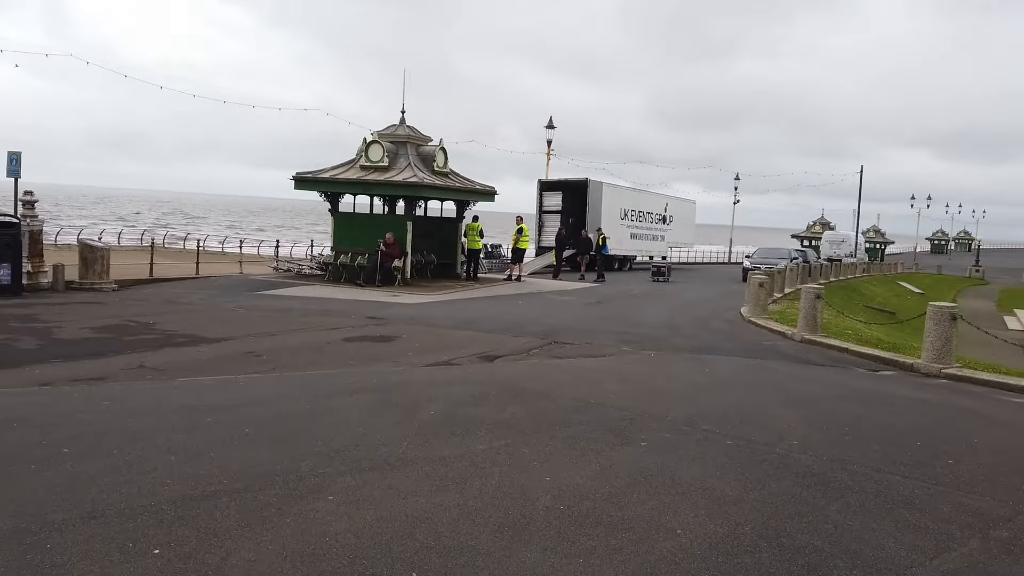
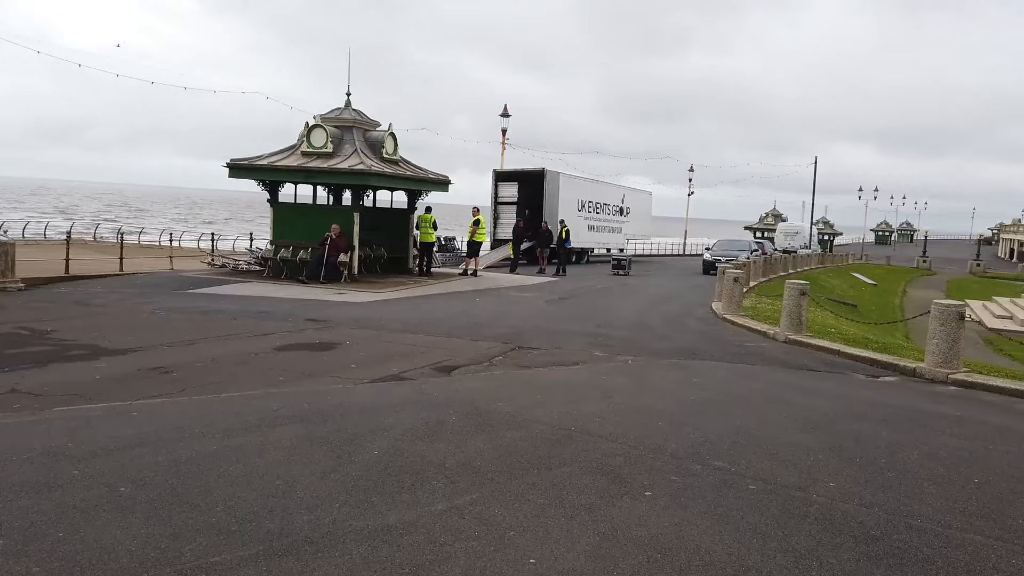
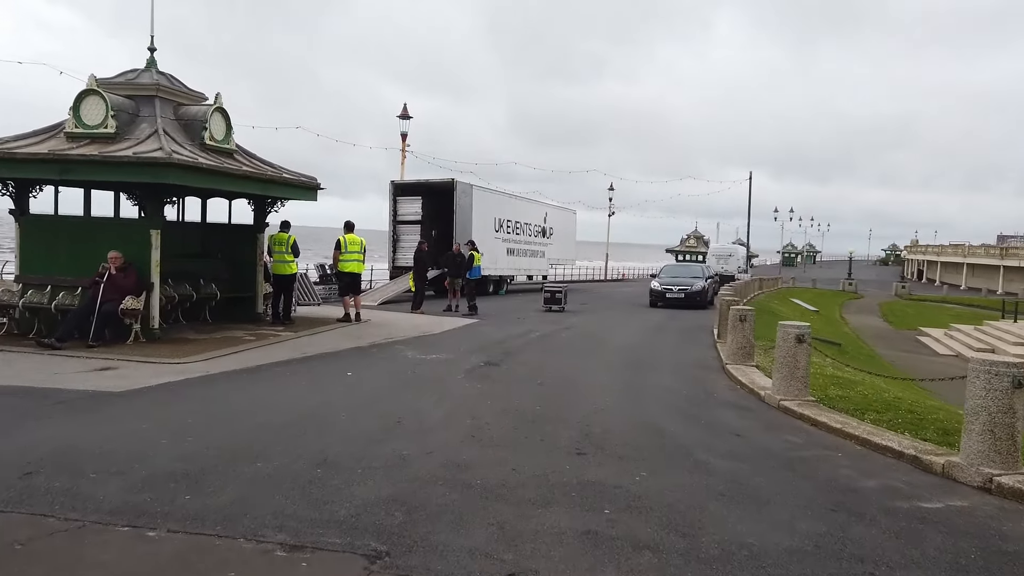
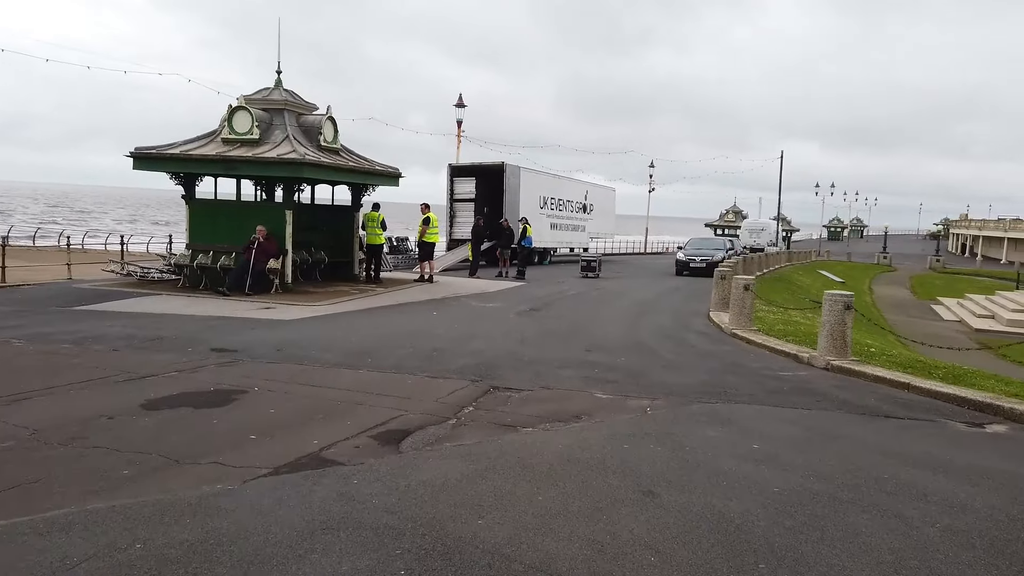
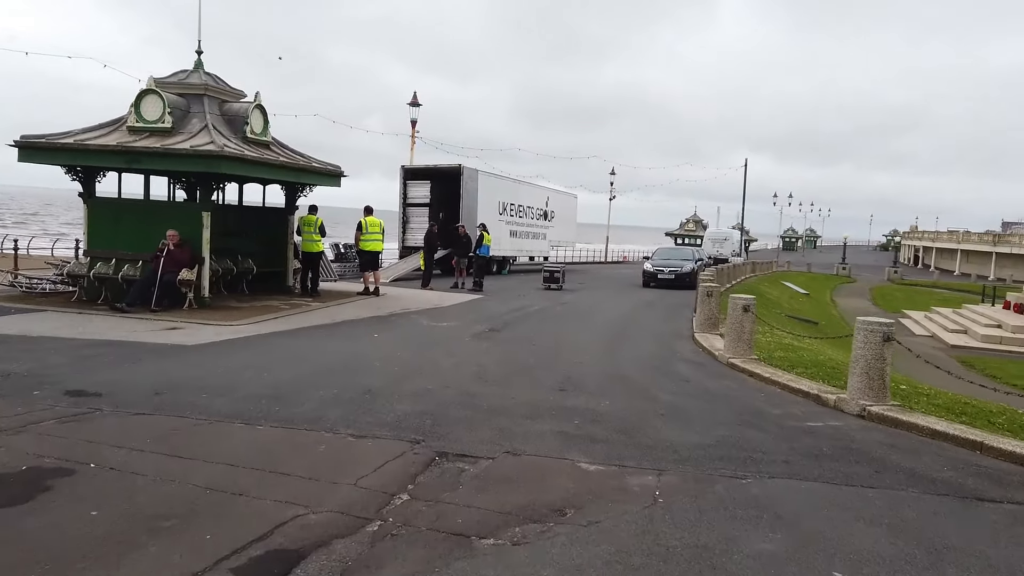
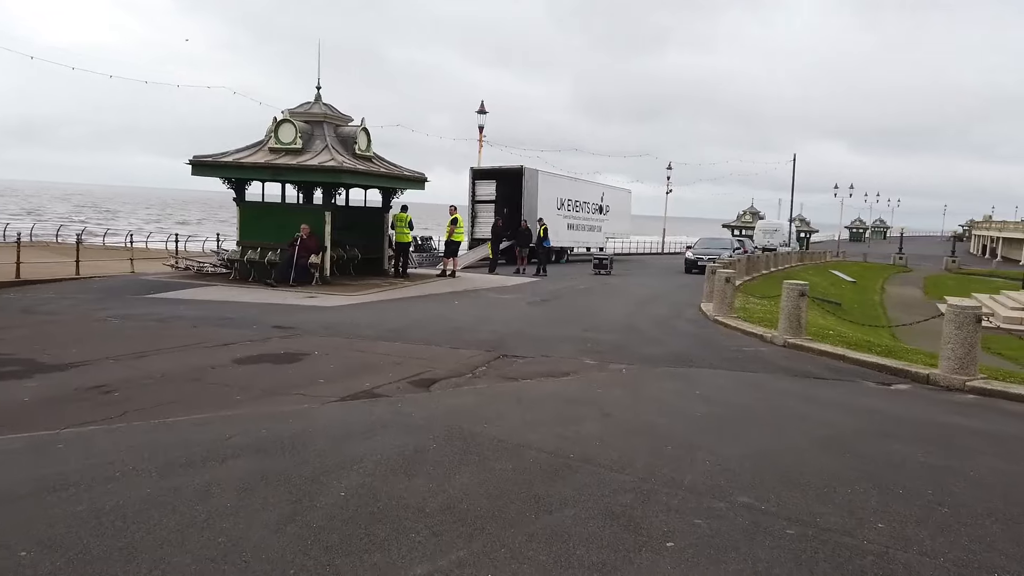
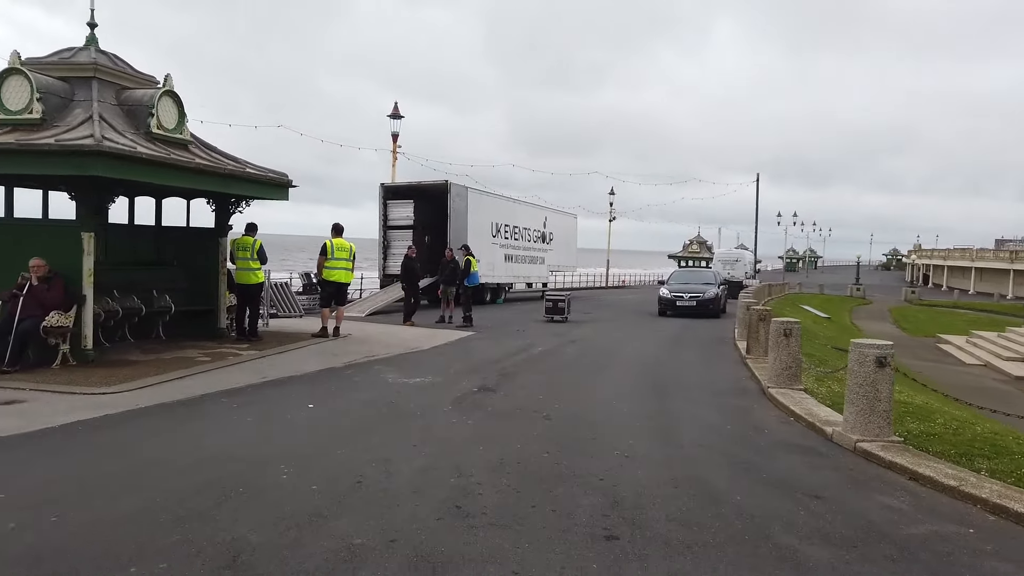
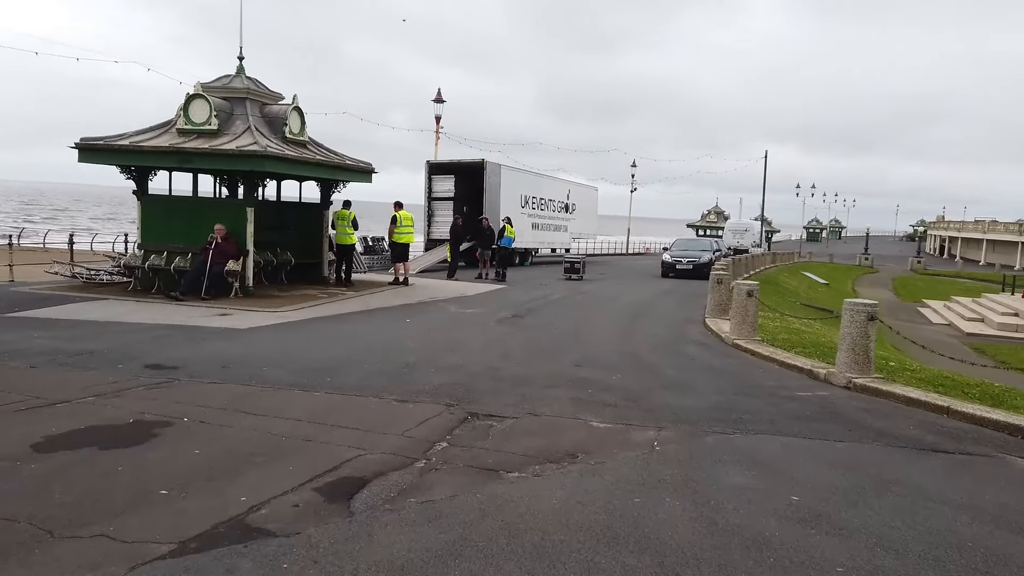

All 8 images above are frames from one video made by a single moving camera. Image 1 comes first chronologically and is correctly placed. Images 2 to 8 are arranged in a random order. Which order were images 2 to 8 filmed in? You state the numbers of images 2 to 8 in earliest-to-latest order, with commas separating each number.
2, 6, 4, 8, 5, 3, 7
